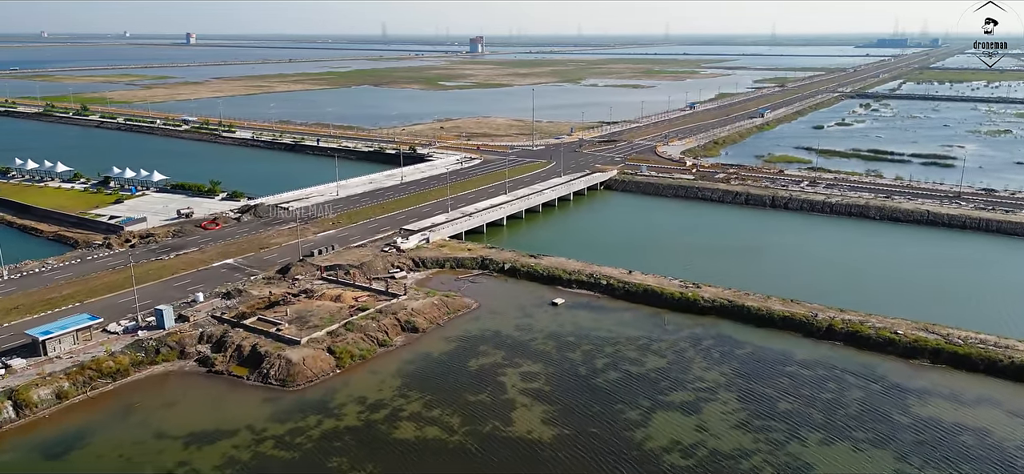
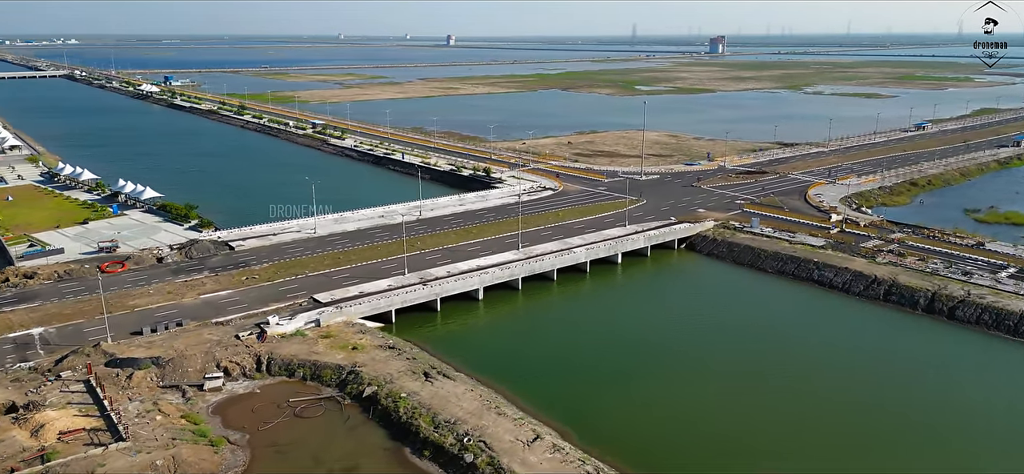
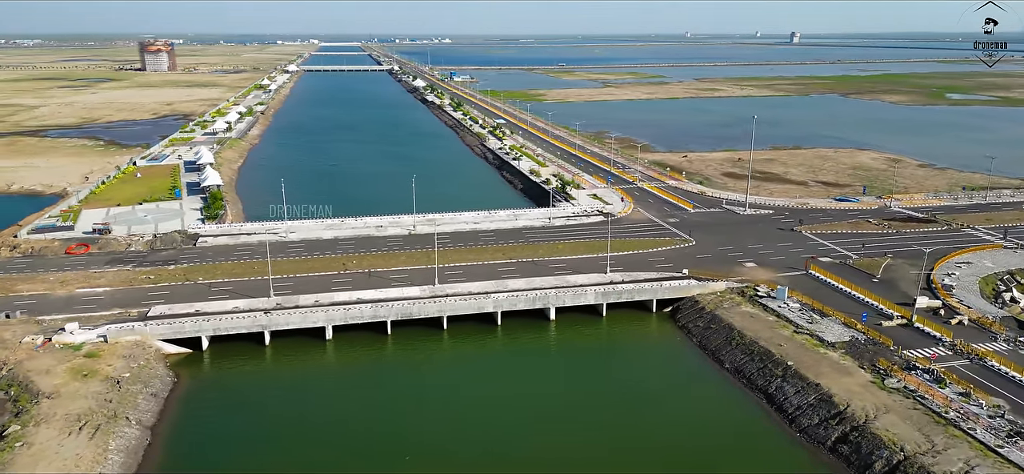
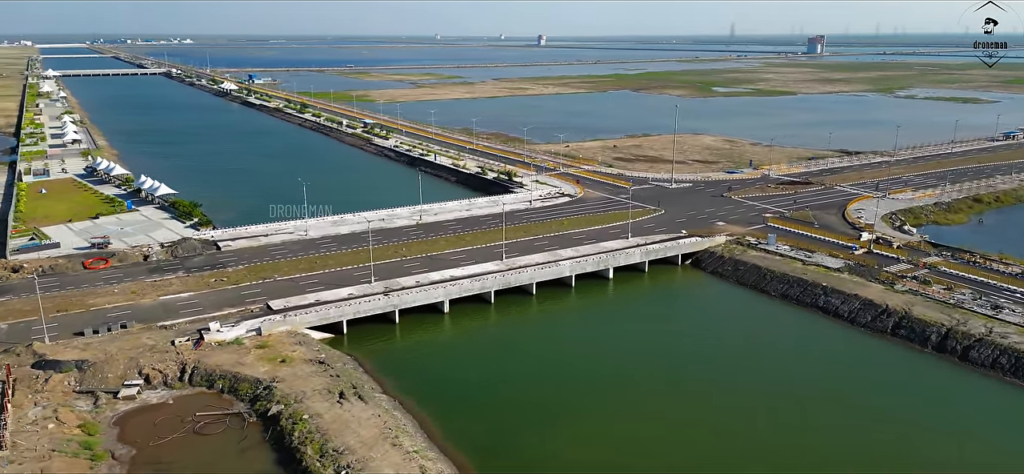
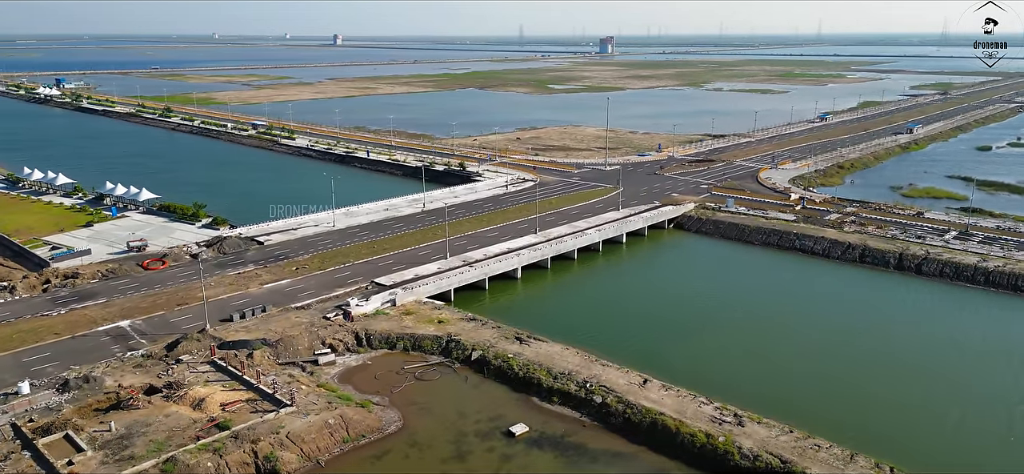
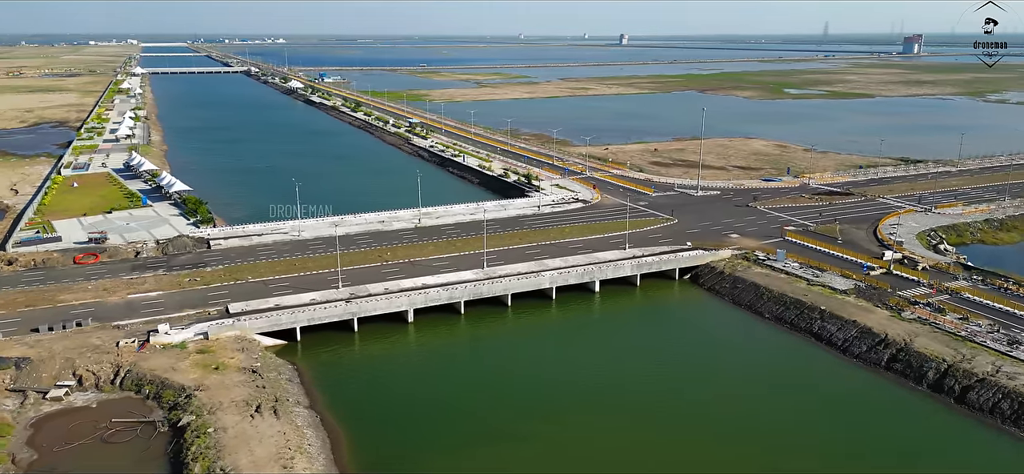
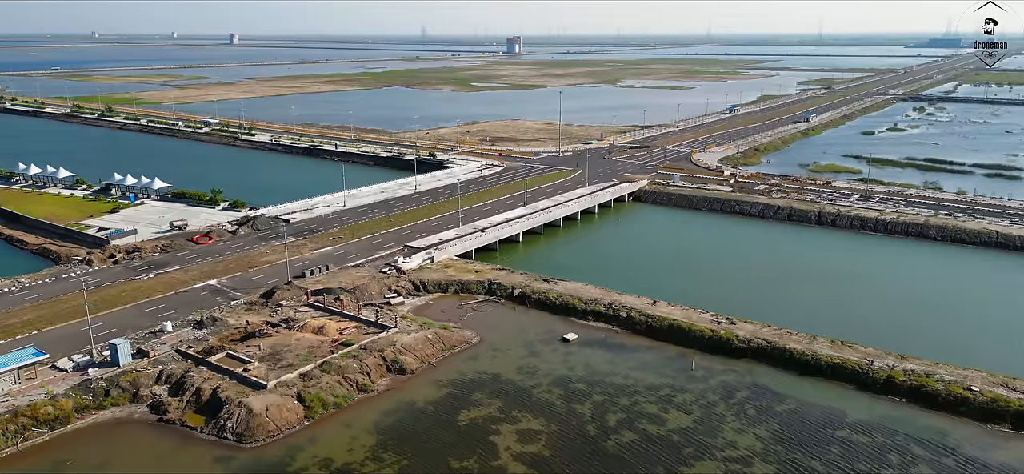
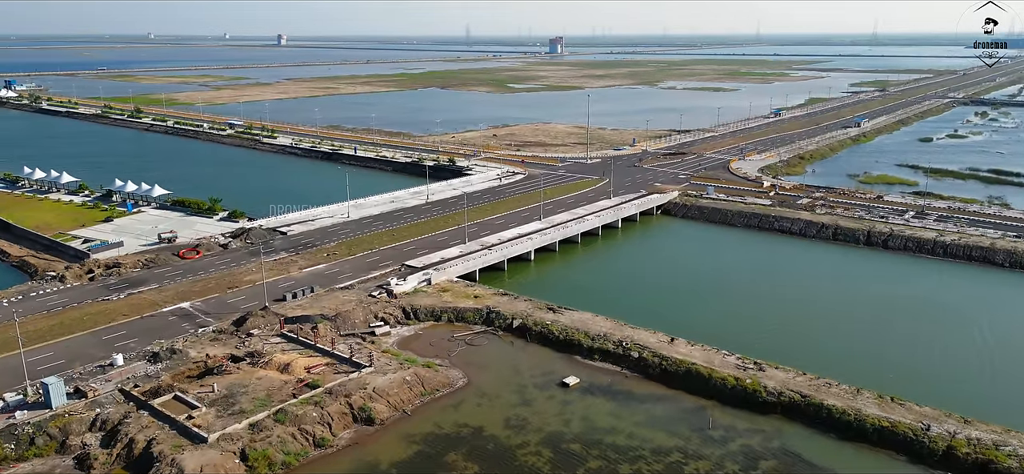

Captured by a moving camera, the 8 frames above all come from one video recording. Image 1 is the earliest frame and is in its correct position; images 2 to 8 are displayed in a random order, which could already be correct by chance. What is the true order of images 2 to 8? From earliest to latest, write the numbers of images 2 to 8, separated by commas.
7, 8, 5, 2, 4, 6, 3
